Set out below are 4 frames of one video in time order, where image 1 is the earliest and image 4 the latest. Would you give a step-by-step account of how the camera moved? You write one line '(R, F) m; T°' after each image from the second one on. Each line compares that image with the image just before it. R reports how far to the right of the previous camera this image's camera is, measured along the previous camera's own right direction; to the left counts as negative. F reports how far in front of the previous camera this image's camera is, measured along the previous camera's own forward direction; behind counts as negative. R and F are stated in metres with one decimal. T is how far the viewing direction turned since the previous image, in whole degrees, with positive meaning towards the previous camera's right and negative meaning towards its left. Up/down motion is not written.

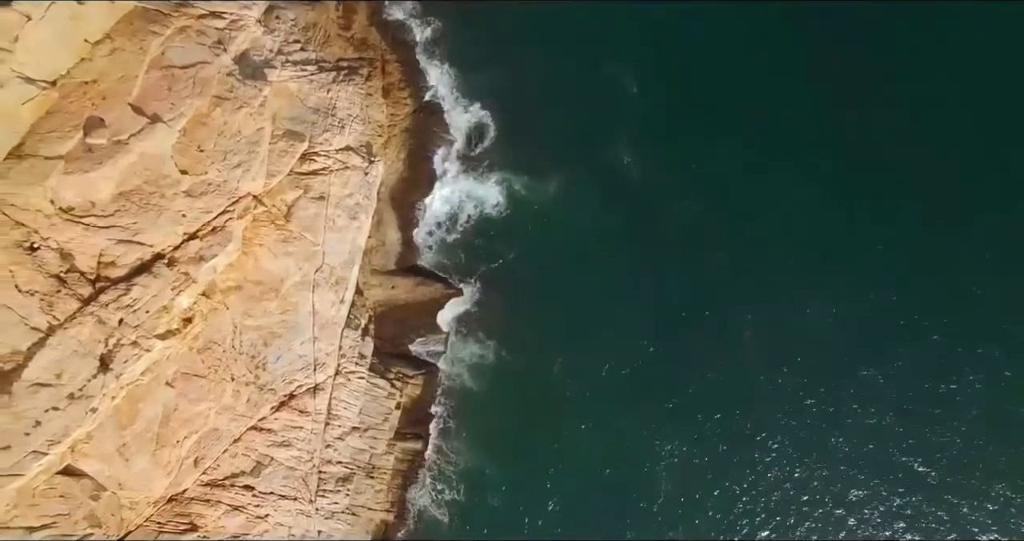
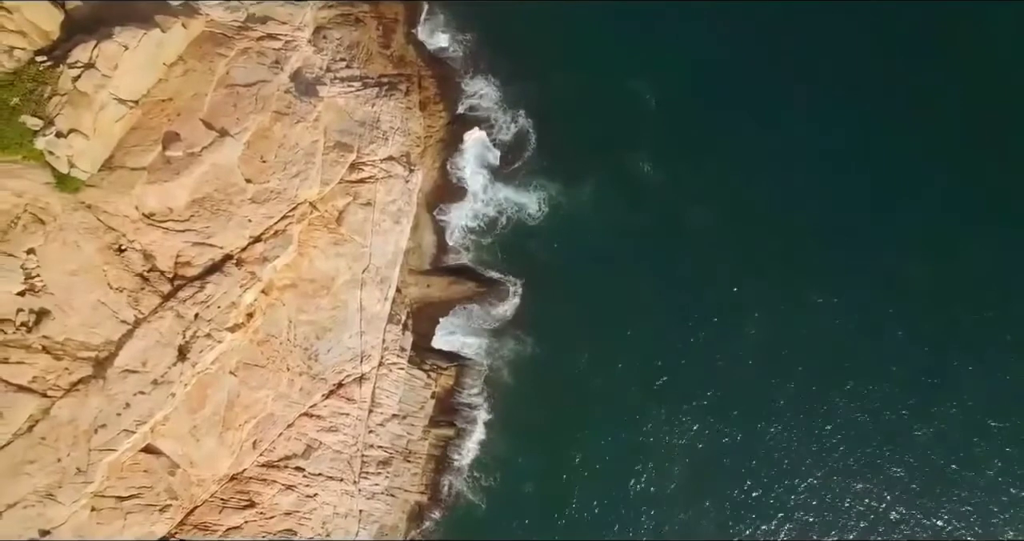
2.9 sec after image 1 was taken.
(-3.2, -3.0) m; +4°
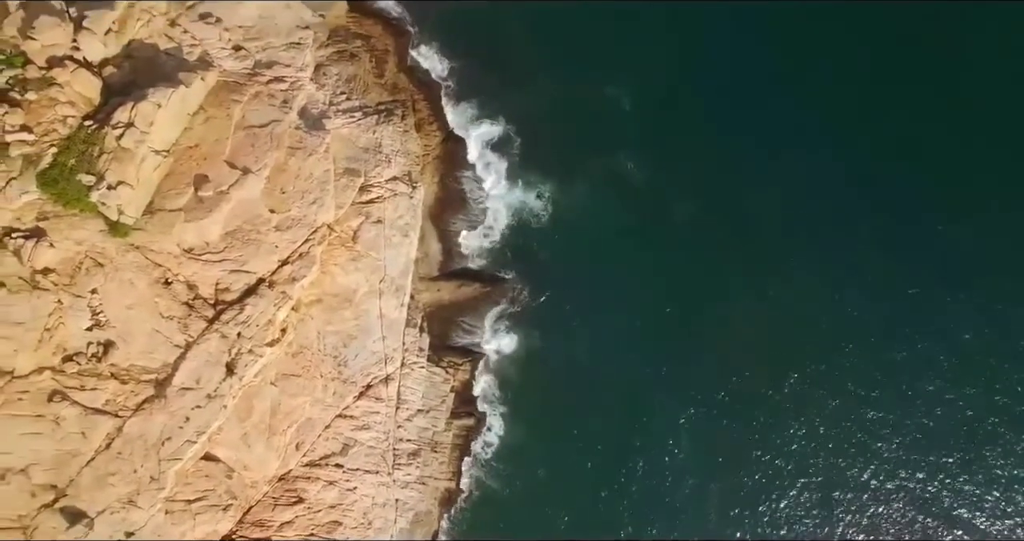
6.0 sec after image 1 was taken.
(0.0, -3.2) m; 0°
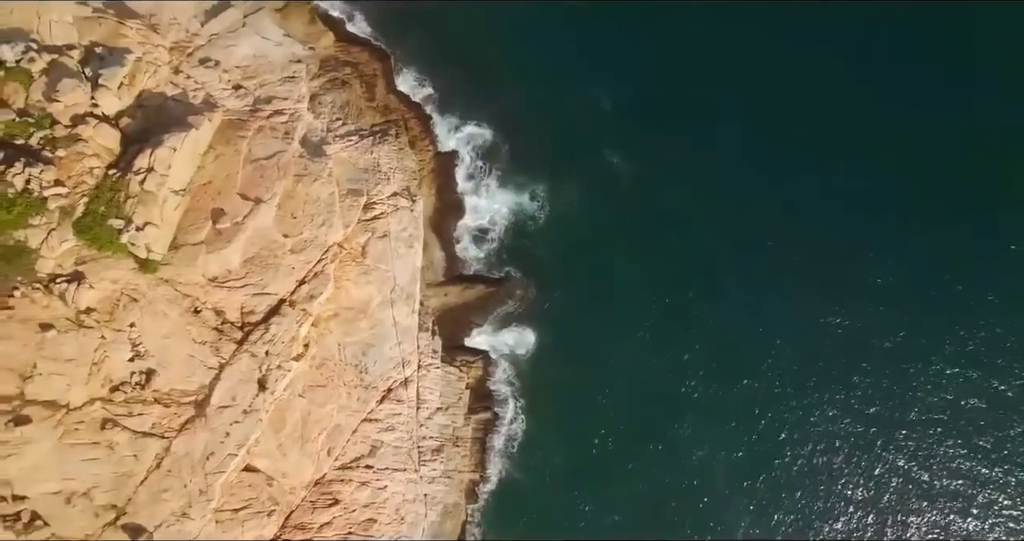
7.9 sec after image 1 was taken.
(+0.1, -2.2) m; 0°
